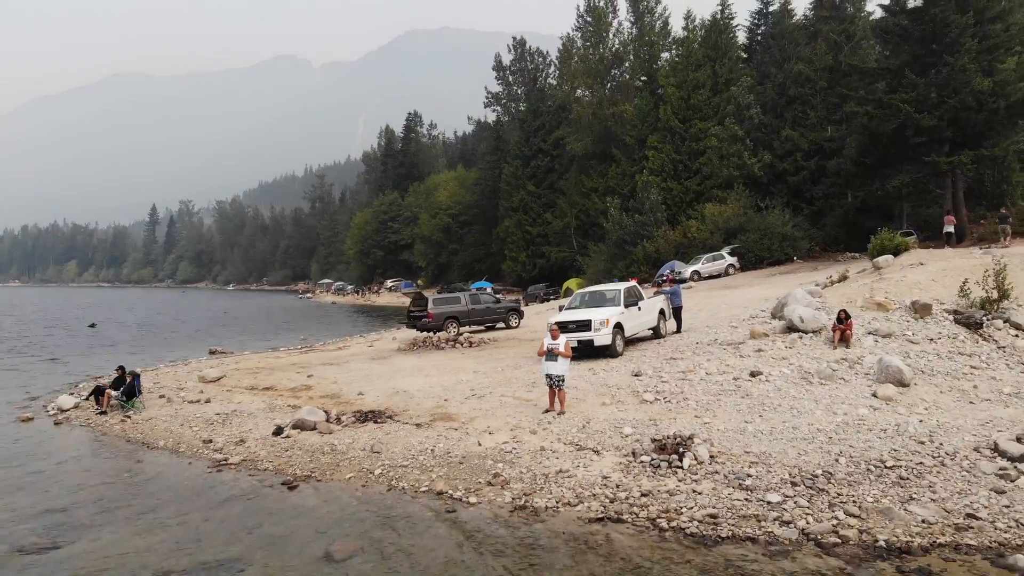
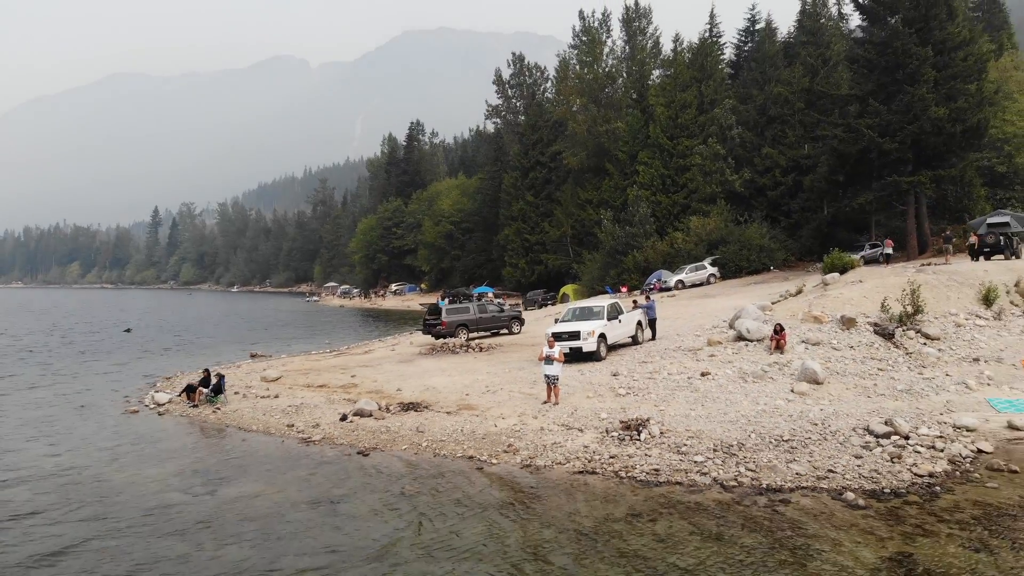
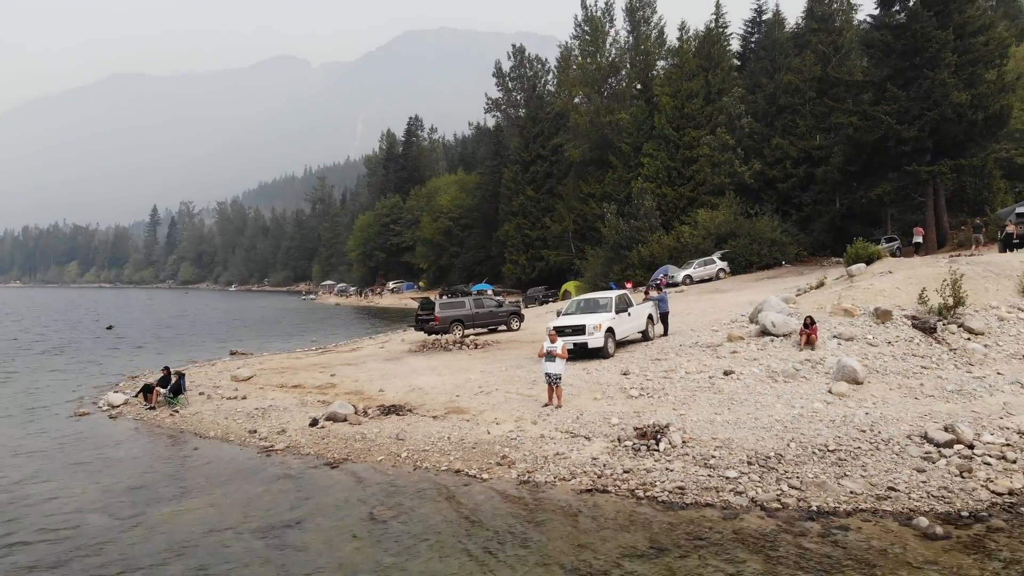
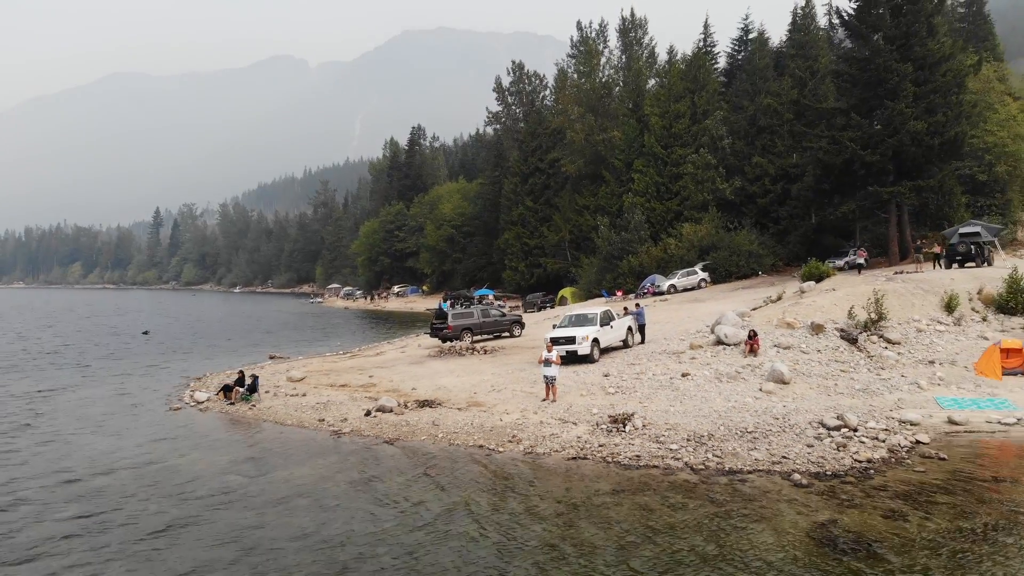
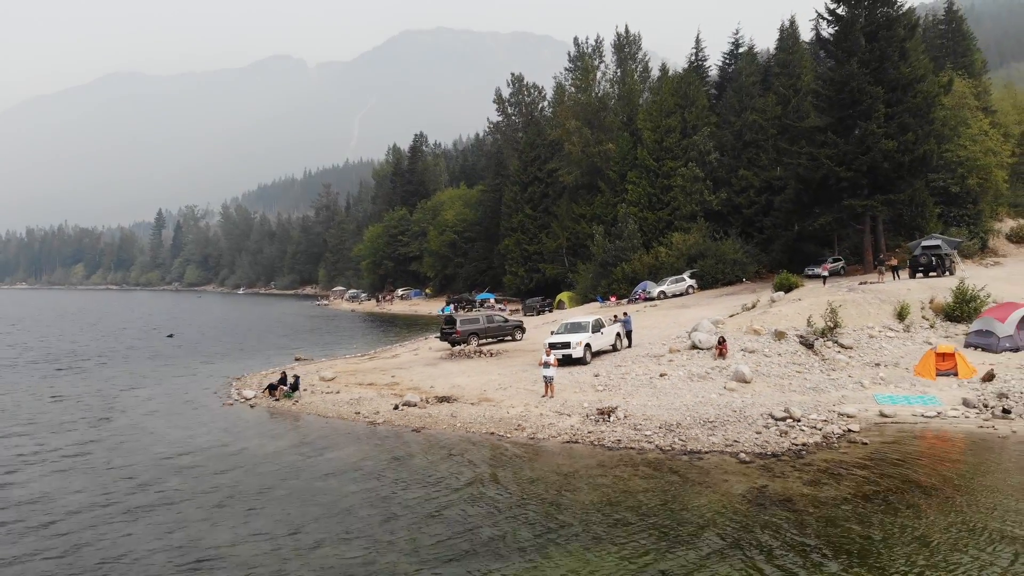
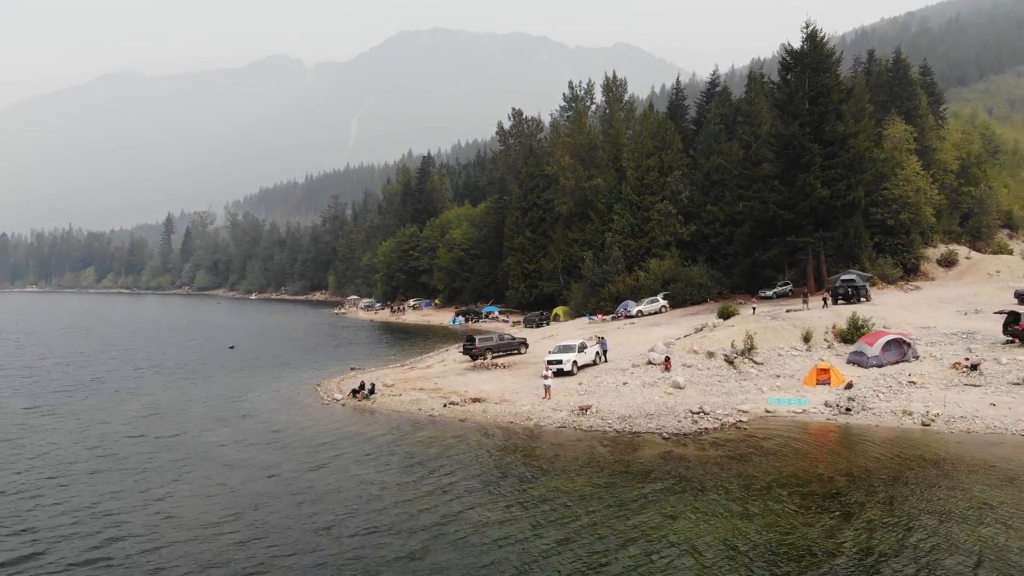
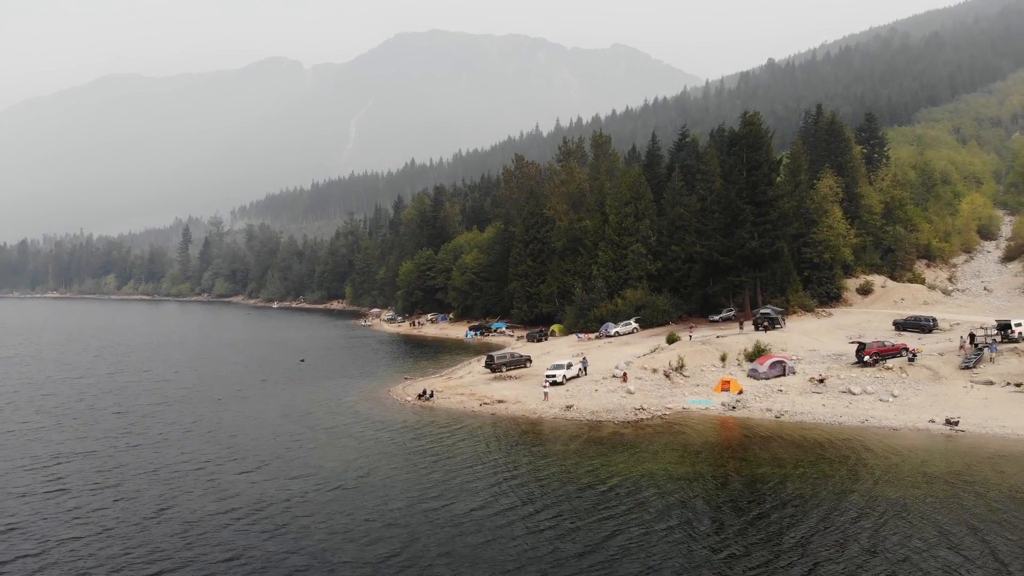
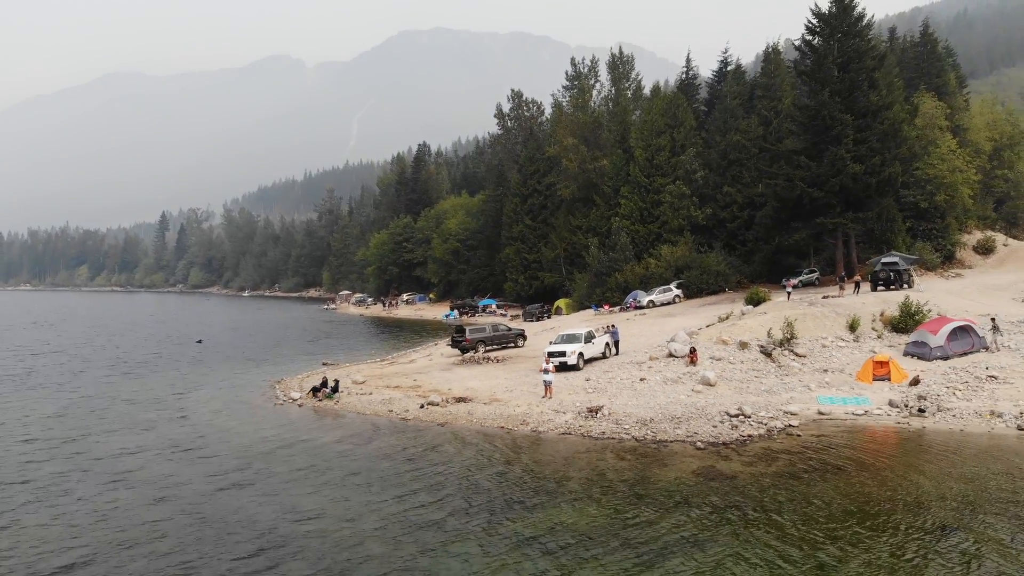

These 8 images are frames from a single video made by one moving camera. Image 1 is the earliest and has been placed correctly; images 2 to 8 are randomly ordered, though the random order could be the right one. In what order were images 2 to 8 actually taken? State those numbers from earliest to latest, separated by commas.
3, 2, 4, 5, 8, 6, 7
